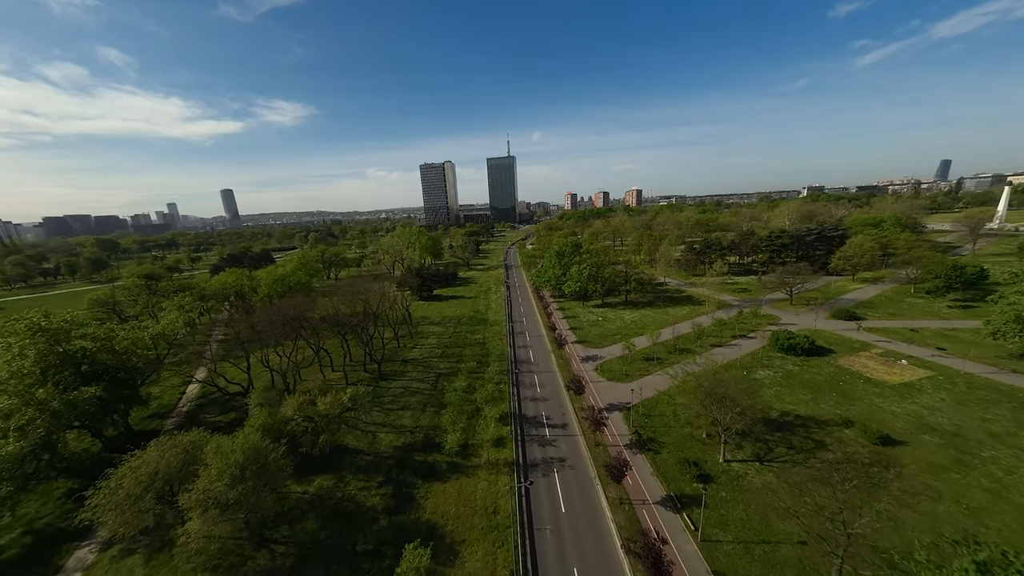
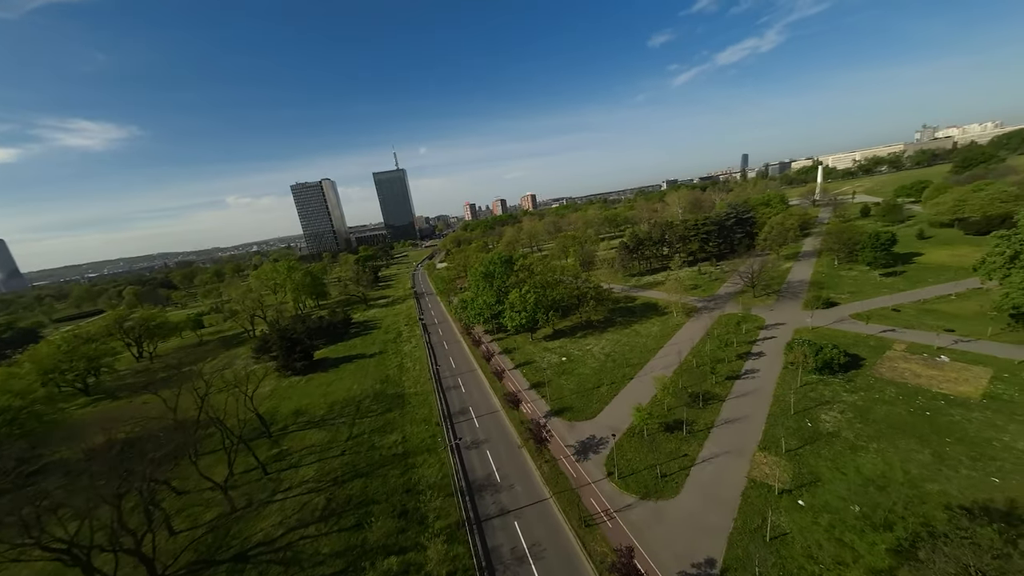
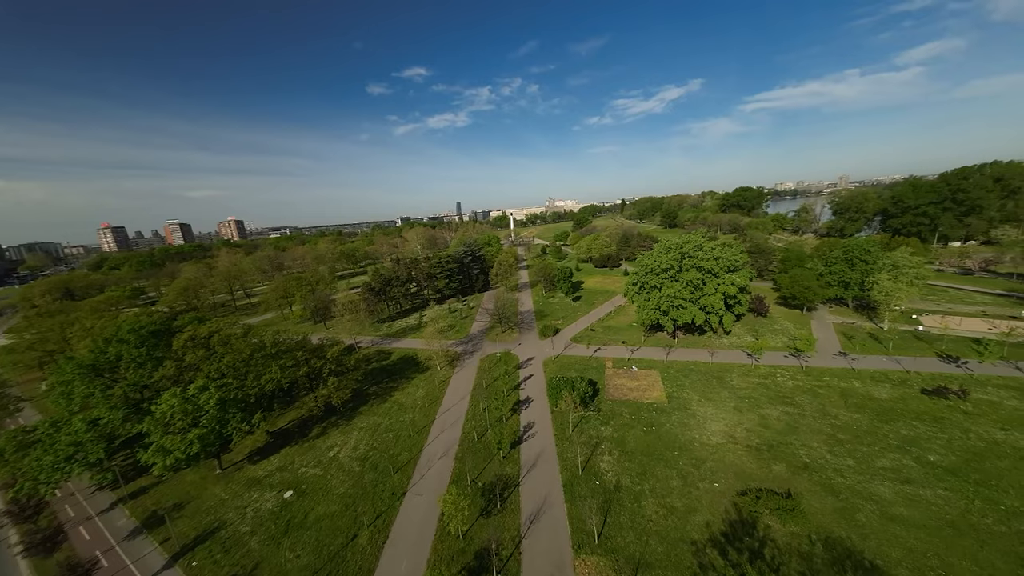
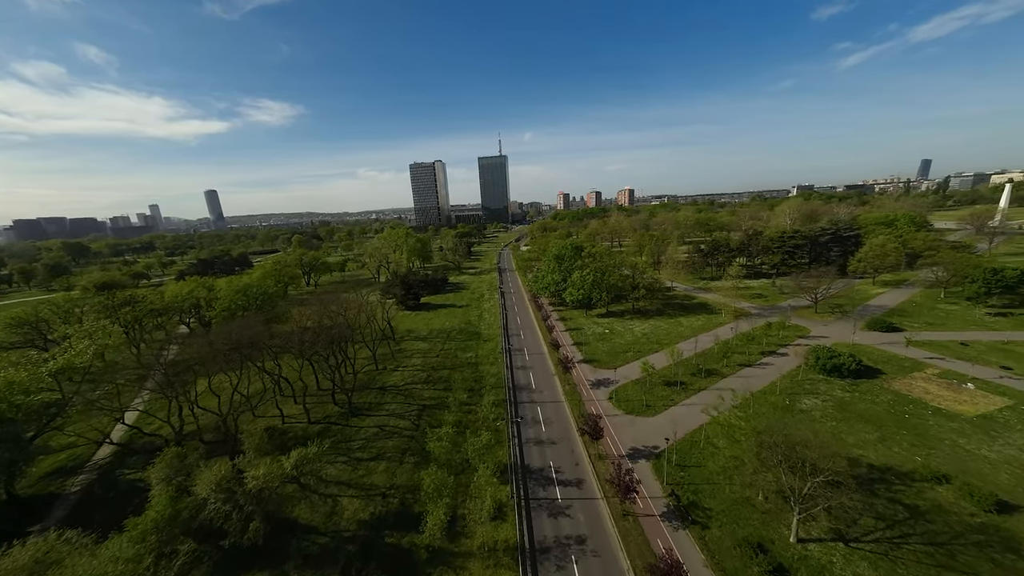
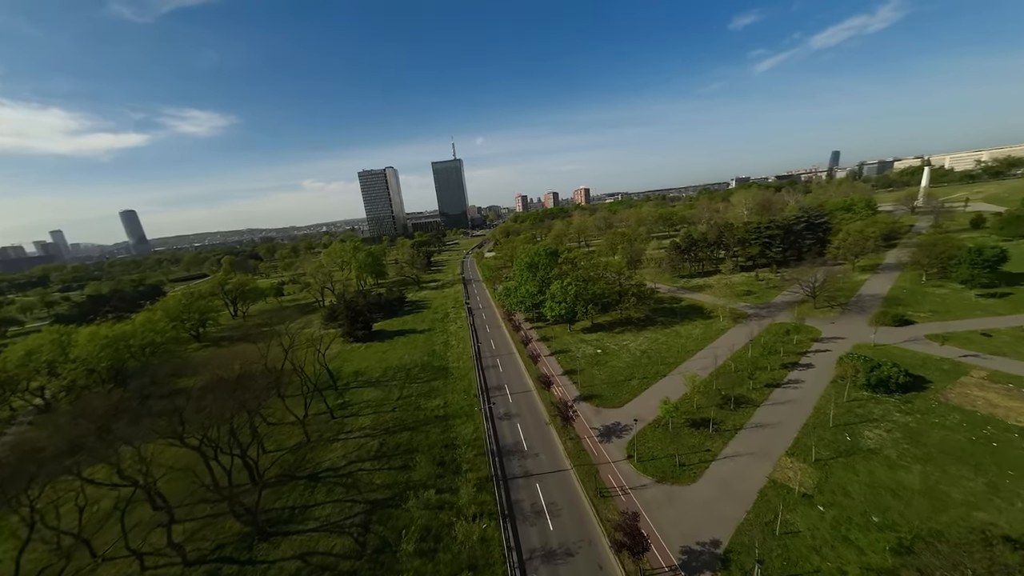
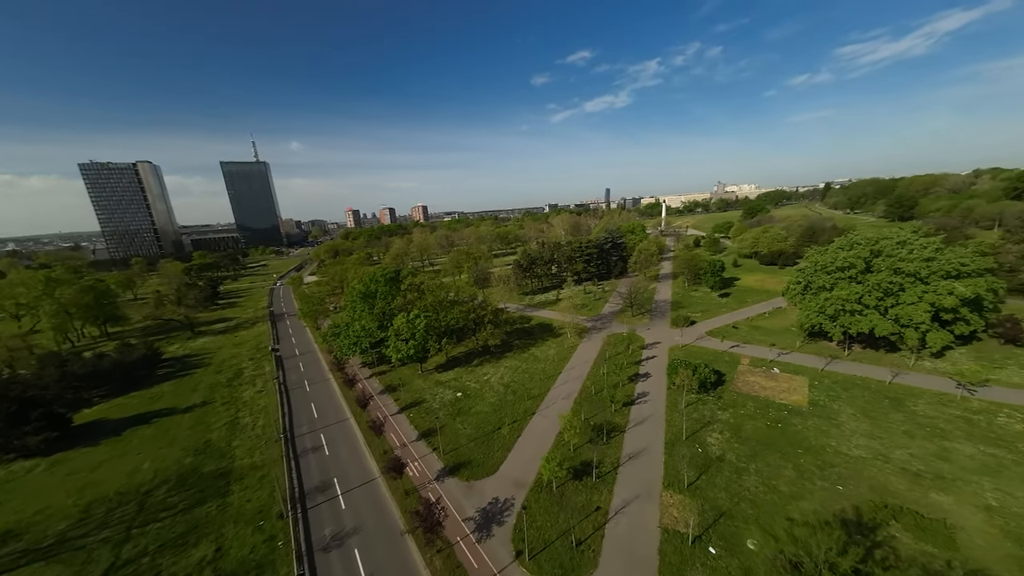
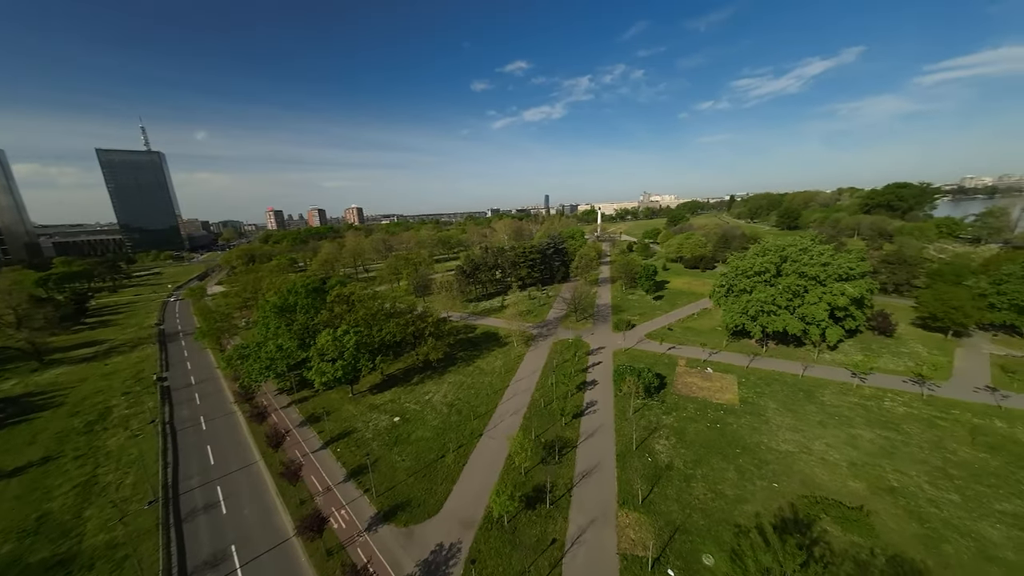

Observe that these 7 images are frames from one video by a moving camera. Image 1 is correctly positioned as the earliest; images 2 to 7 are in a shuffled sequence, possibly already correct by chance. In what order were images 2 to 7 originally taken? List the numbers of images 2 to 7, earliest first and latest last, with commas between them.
4, 5, 2, 6, 7, 3
